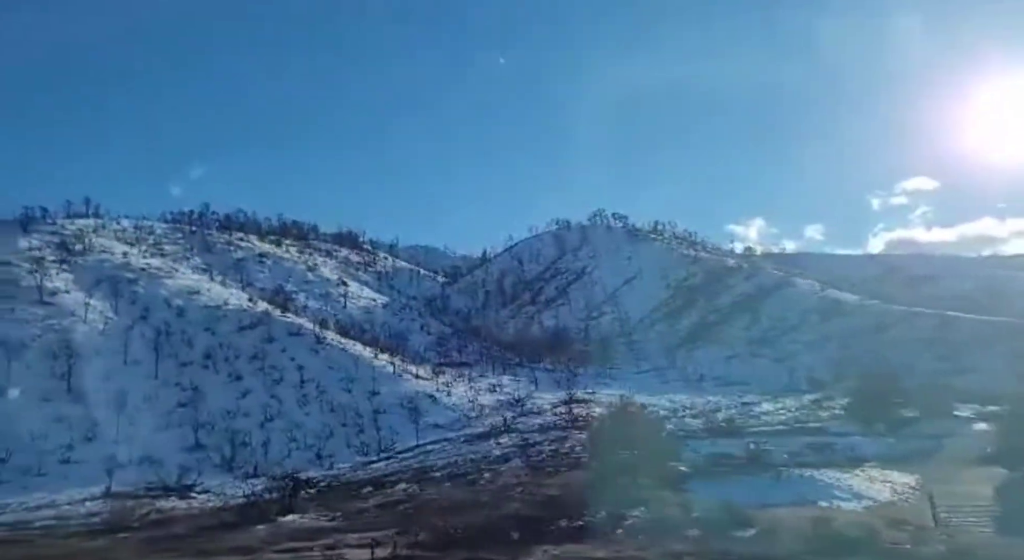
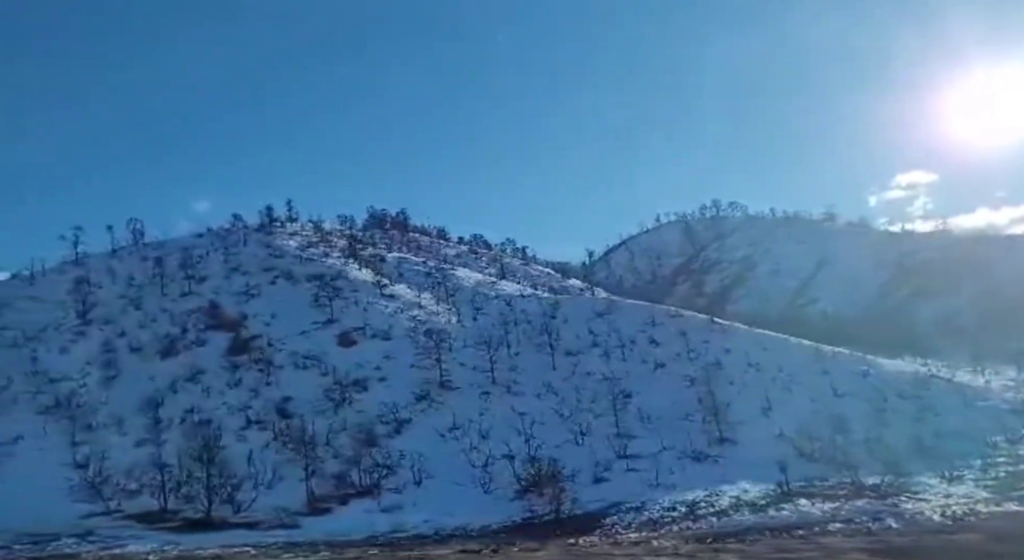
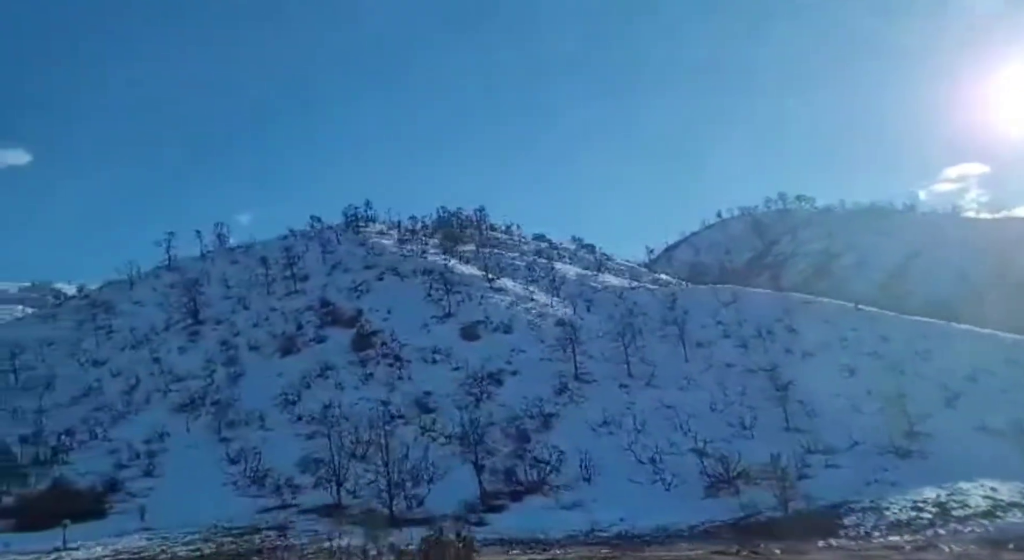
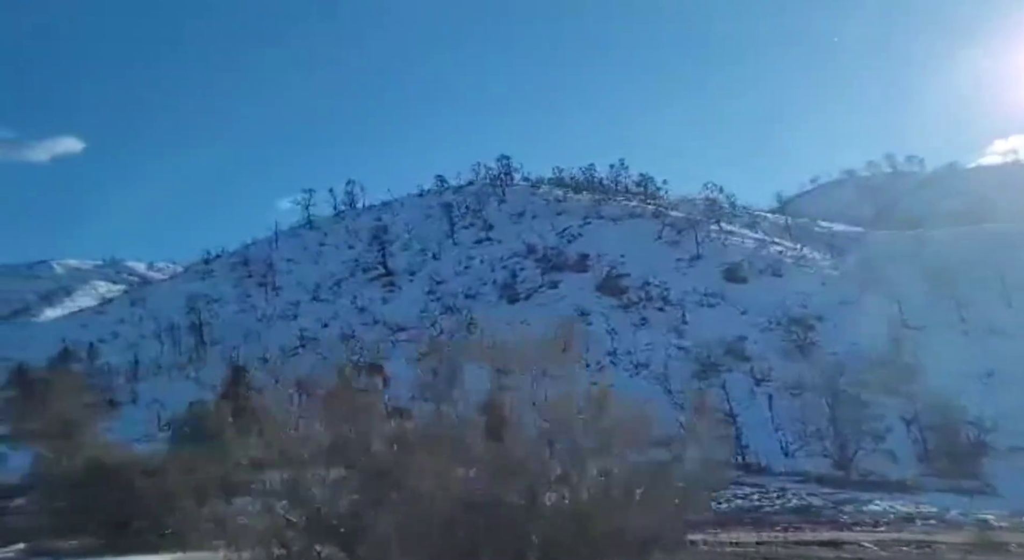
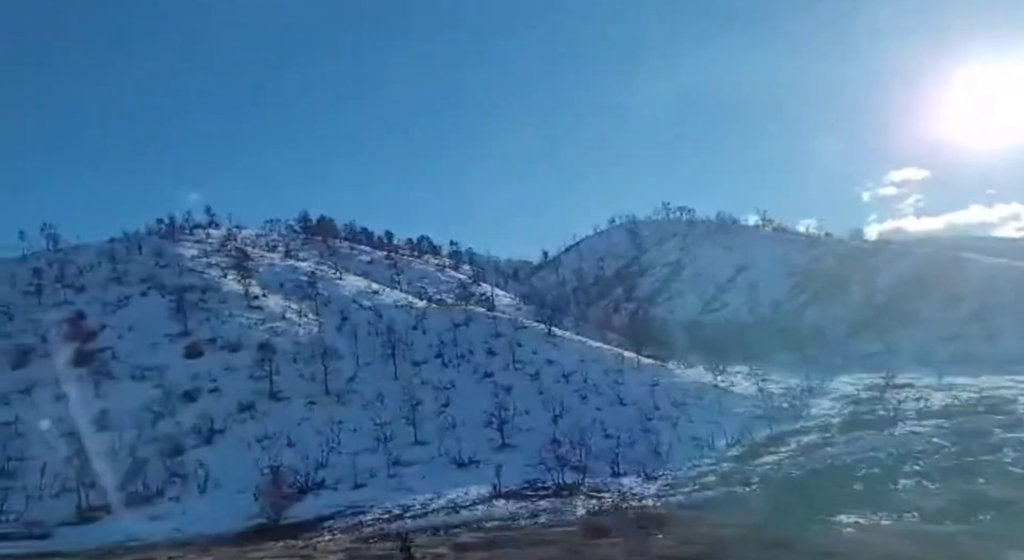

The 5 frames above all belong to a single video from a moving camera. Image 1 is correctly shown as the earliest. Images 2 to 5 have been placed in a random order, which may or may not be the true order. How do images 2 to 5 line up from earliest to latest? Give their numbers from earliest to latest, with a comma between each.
5, 2, 3, 4
